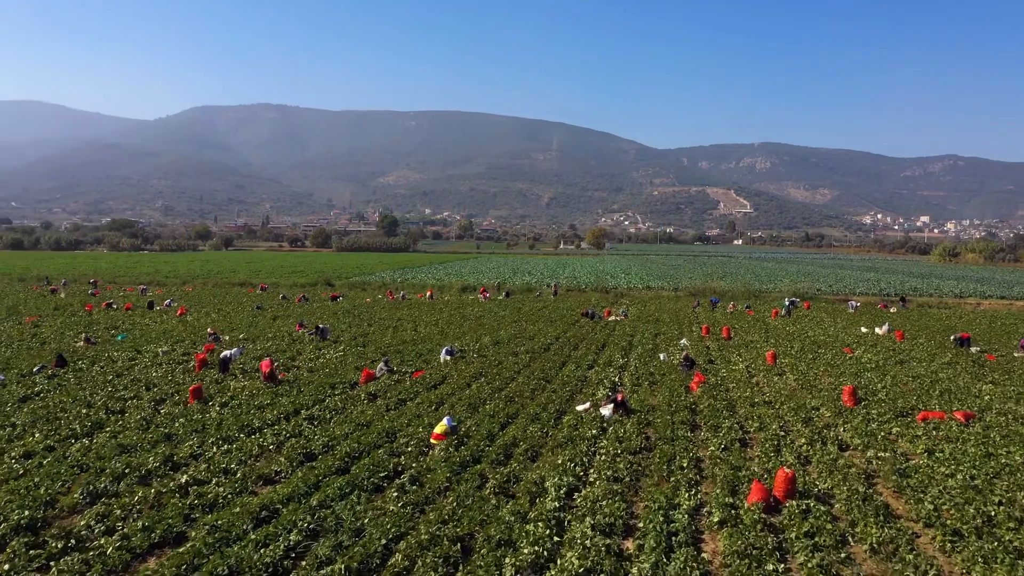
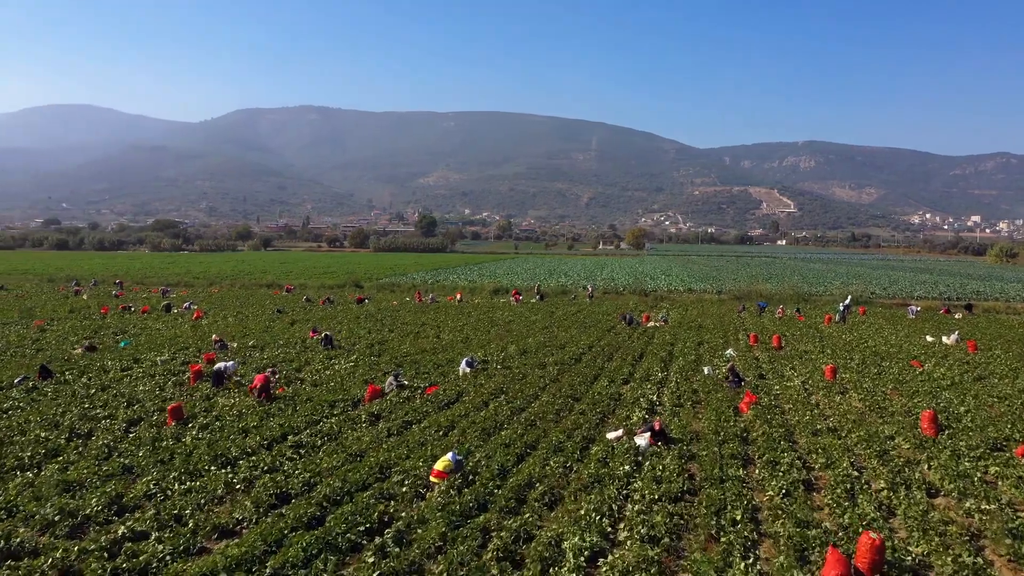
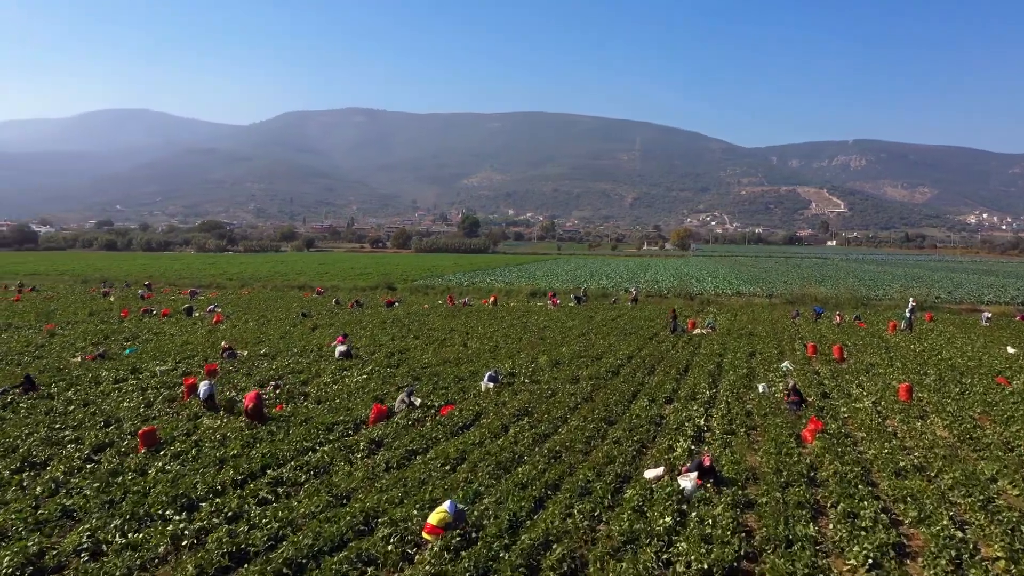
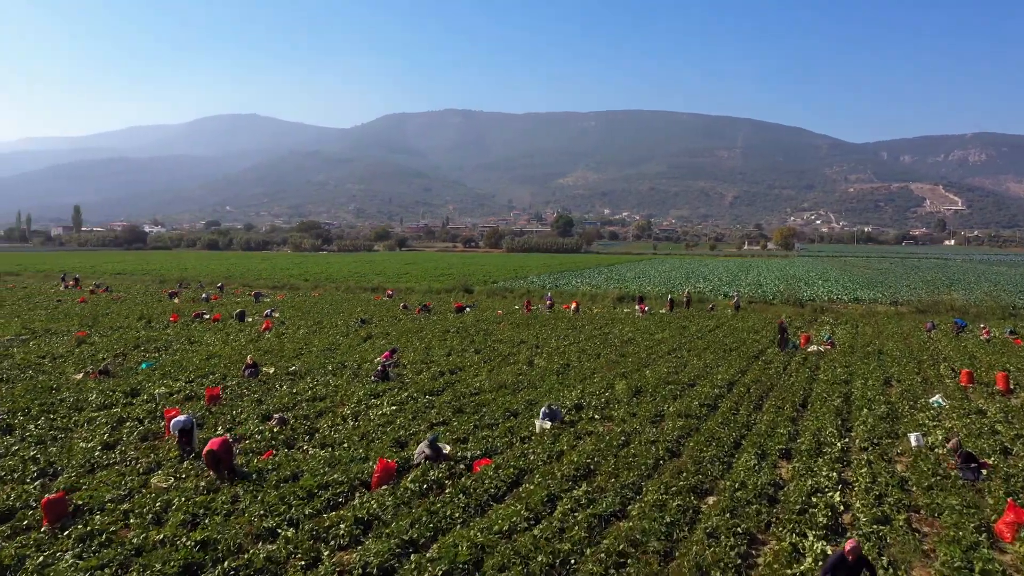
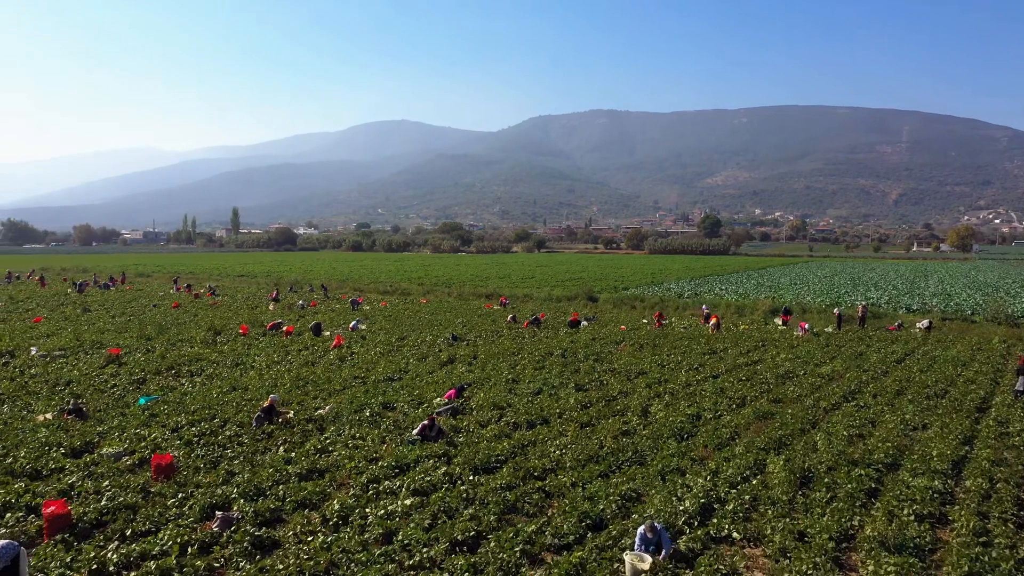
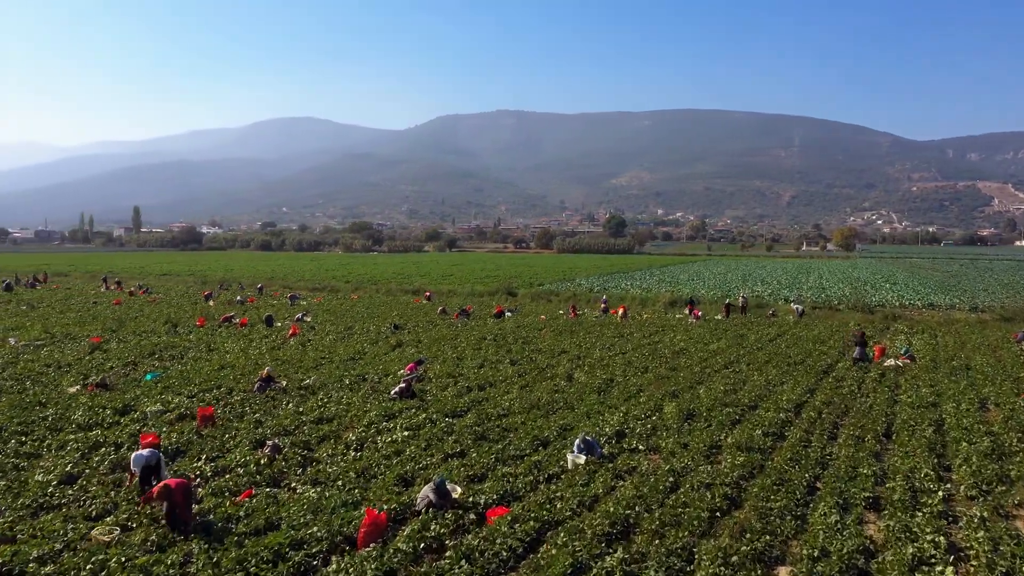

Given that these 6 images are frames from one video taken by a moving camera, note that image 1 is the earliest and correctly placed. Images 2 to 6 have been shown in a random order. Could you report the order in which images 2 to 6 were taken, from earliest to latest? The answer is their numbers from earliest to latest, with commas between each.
2, 3, 4, 6, 5
